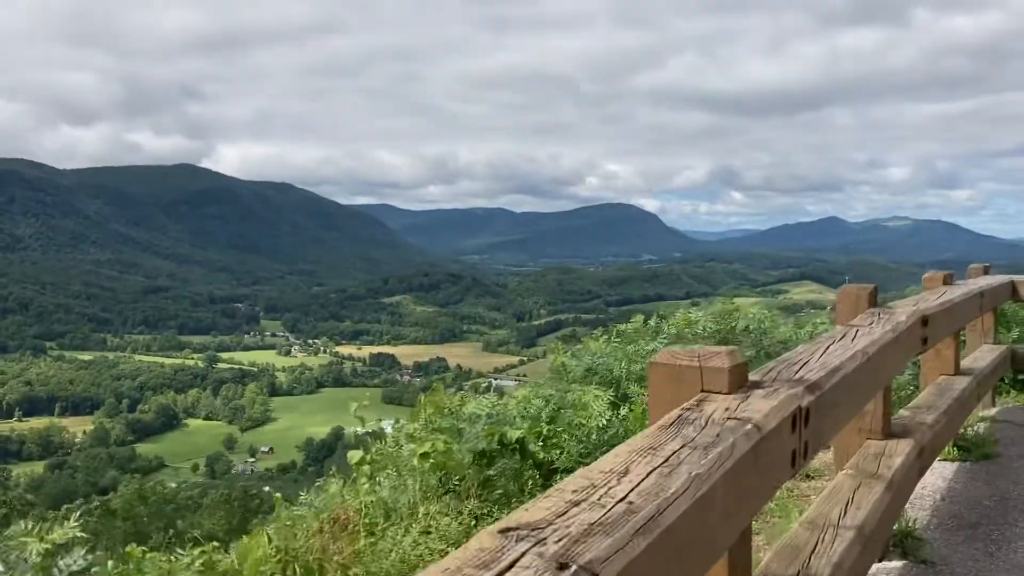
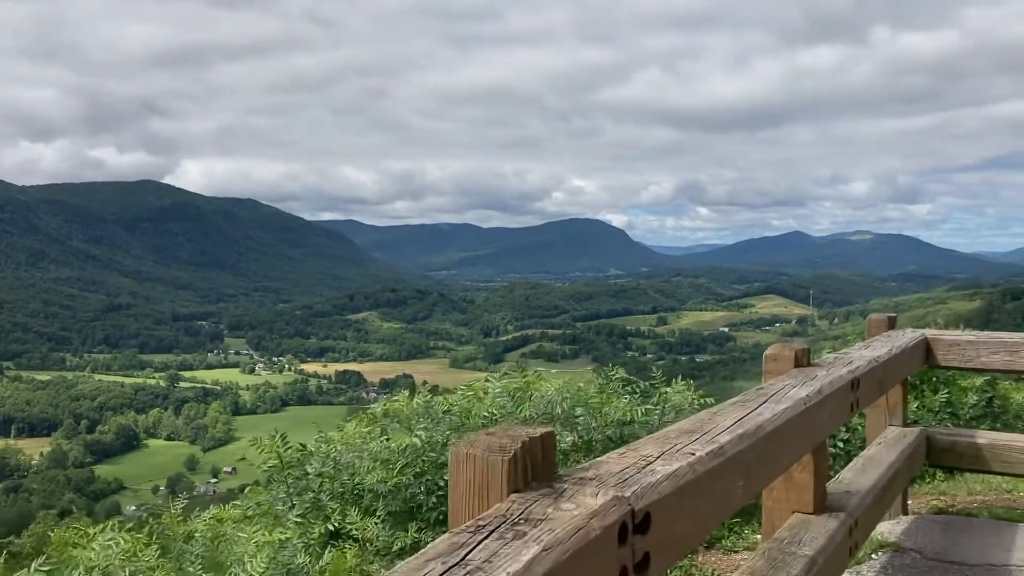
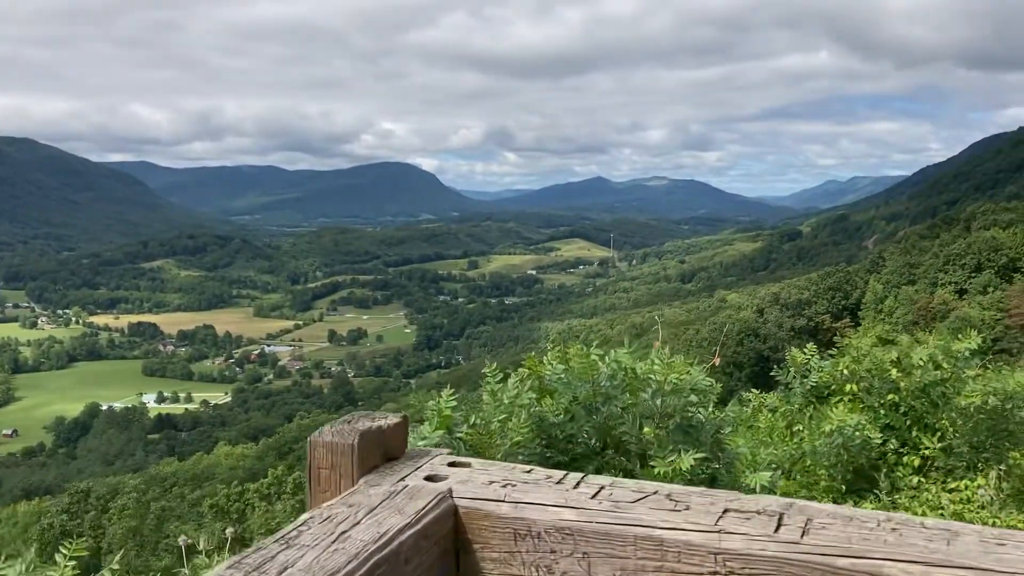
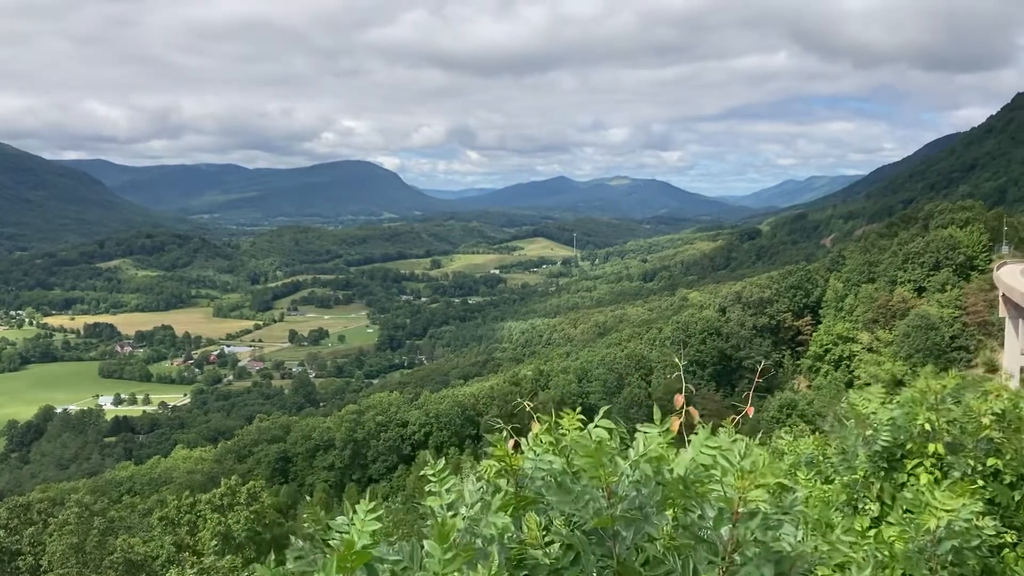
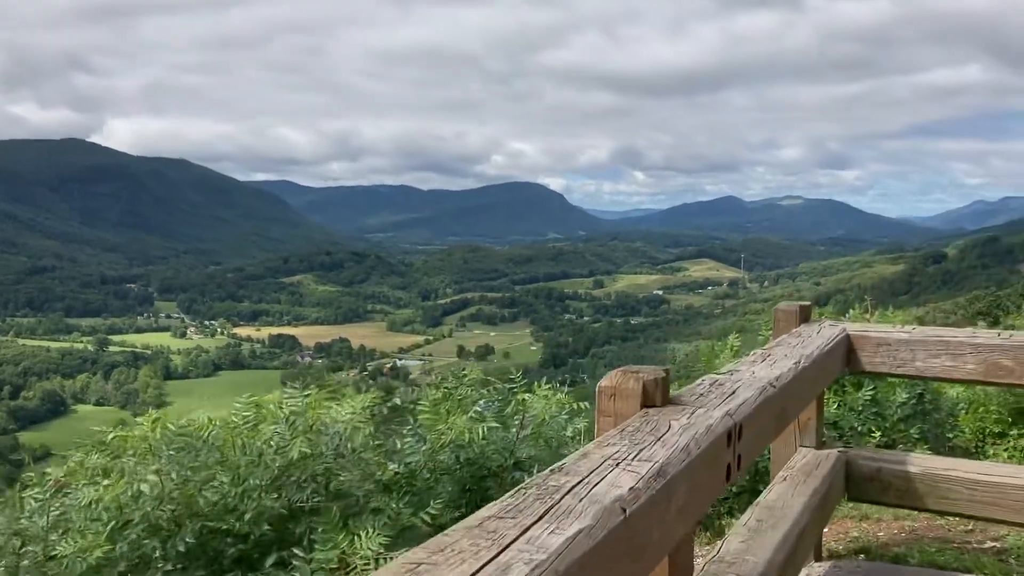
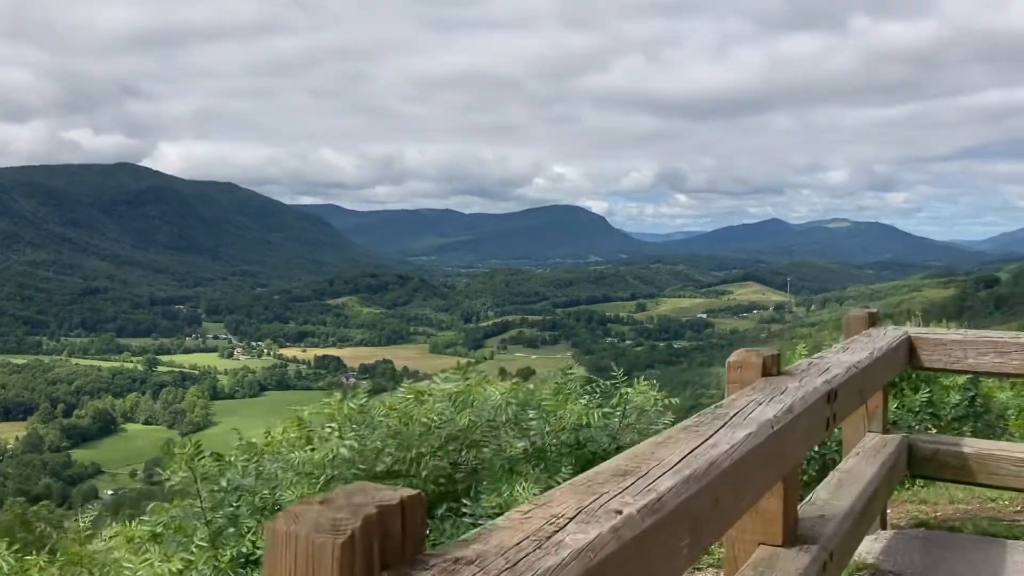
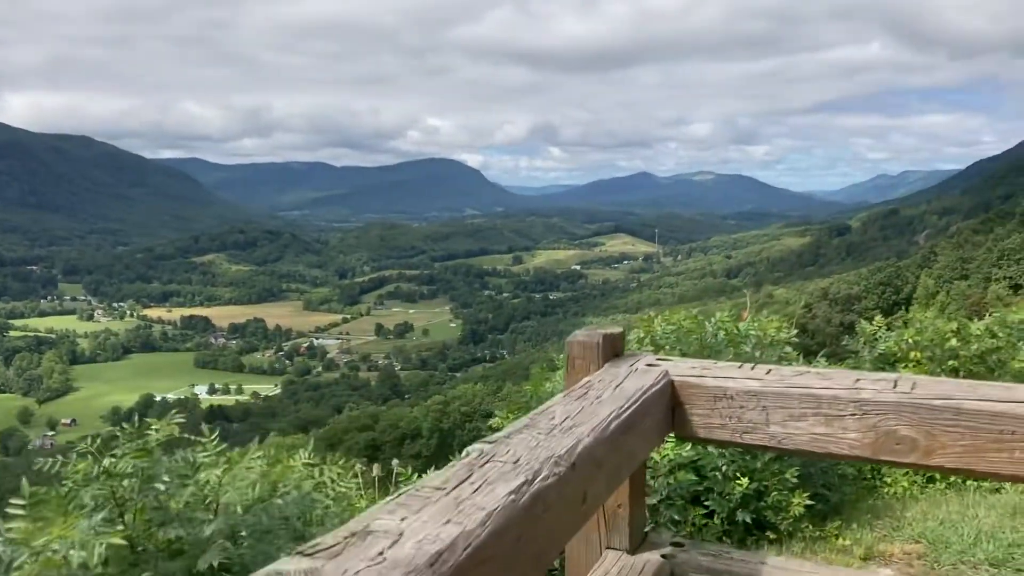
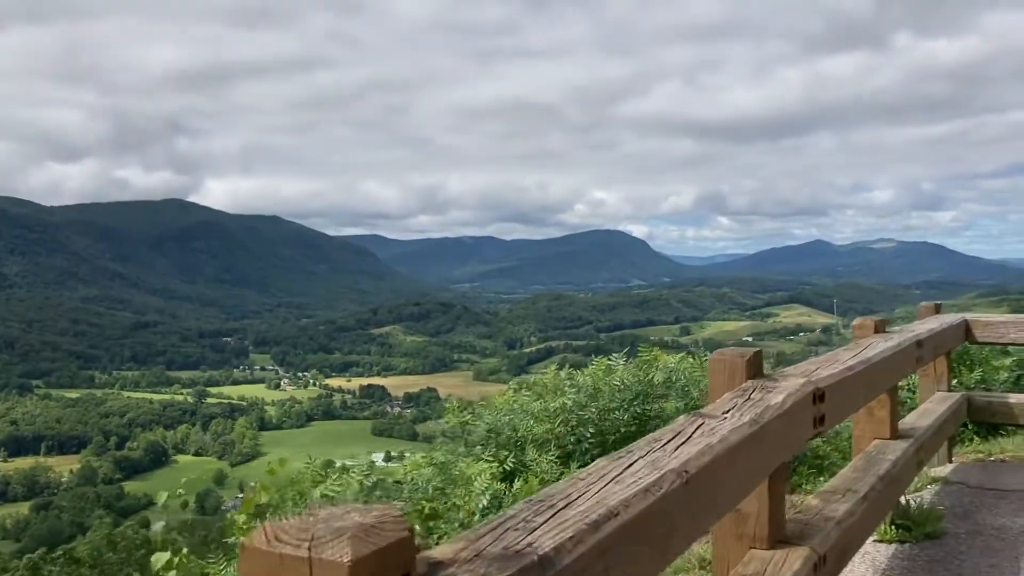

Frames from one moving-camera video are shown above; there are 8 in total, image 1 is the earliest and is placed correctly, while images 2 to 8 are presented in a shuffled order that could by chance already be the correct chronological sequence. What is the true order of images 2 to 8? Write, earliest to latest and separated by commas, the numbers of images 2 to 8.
8, 2, 6, 5, 7, 3, 4
